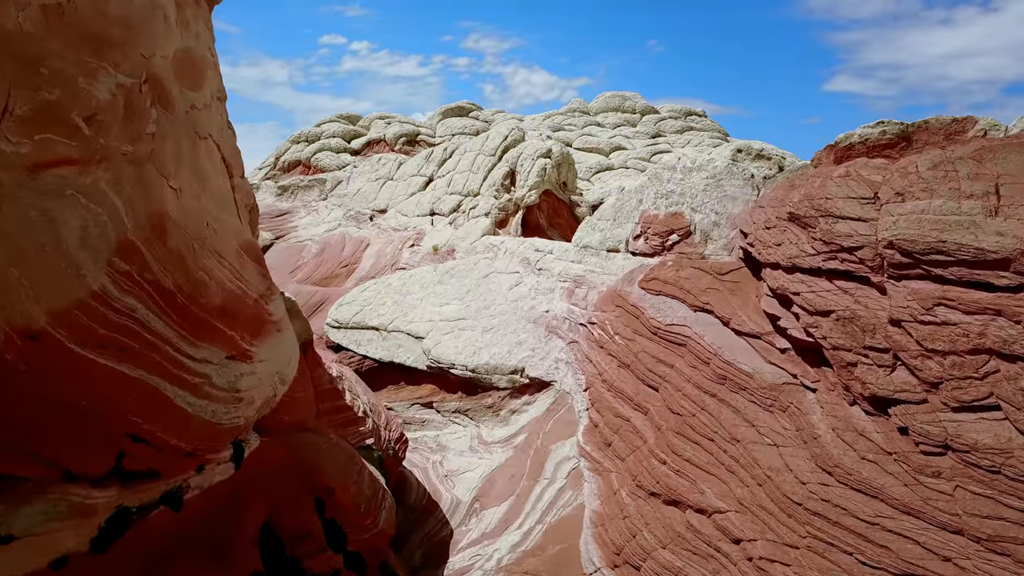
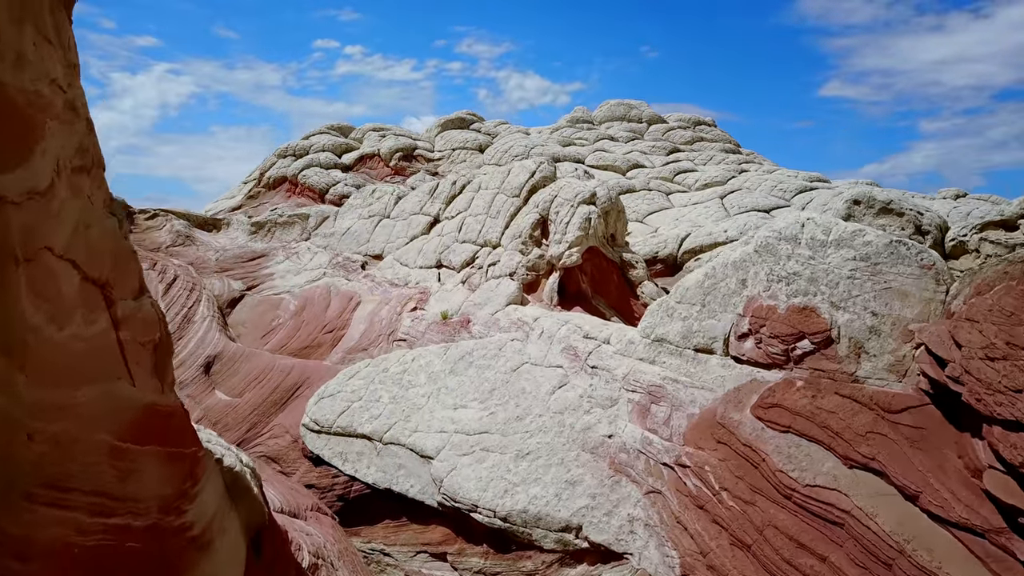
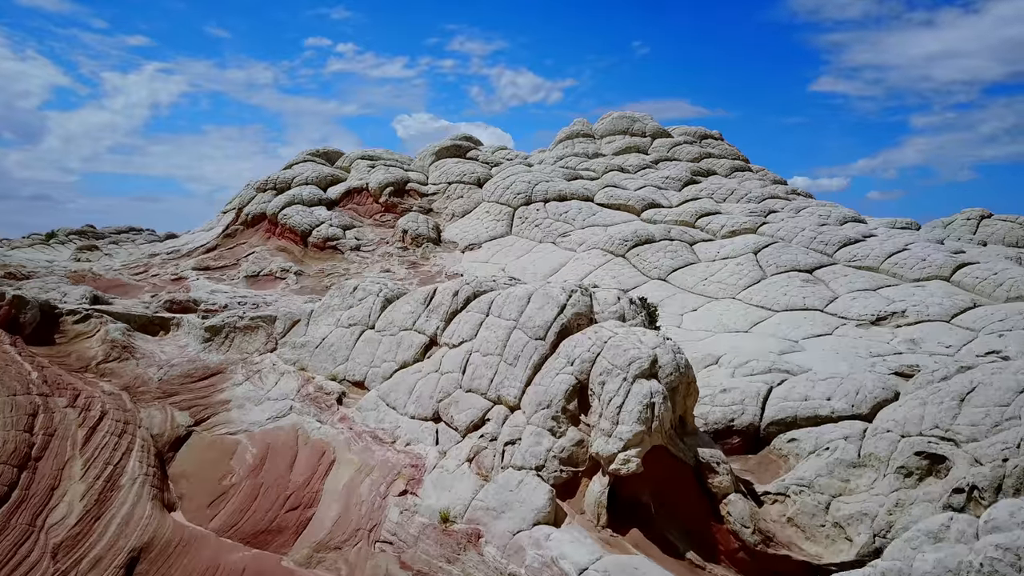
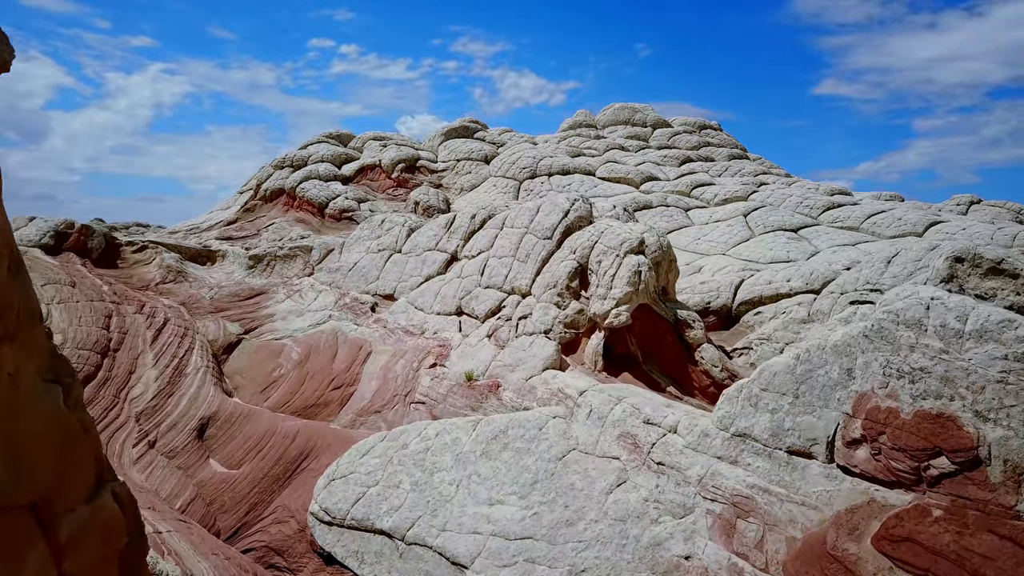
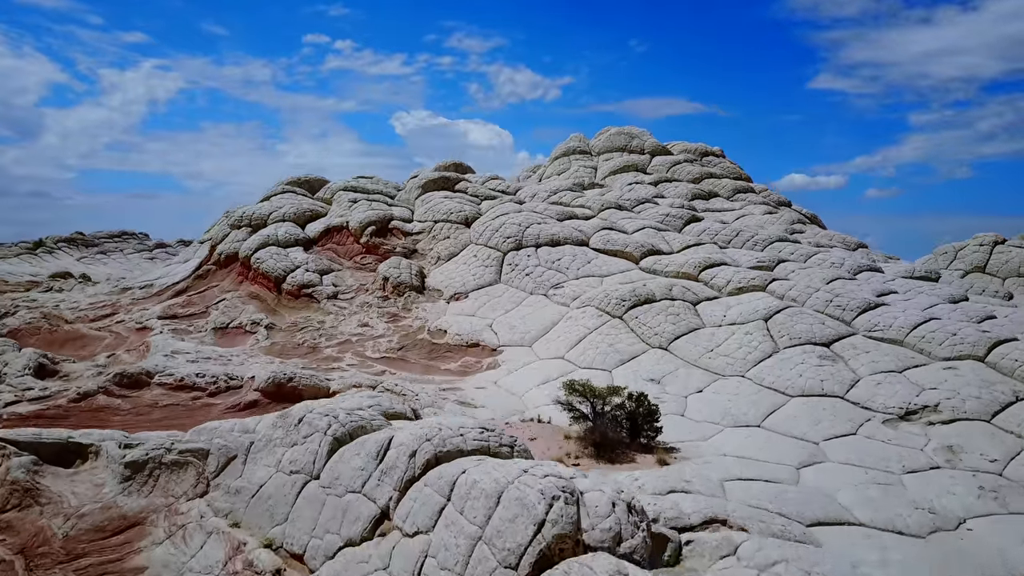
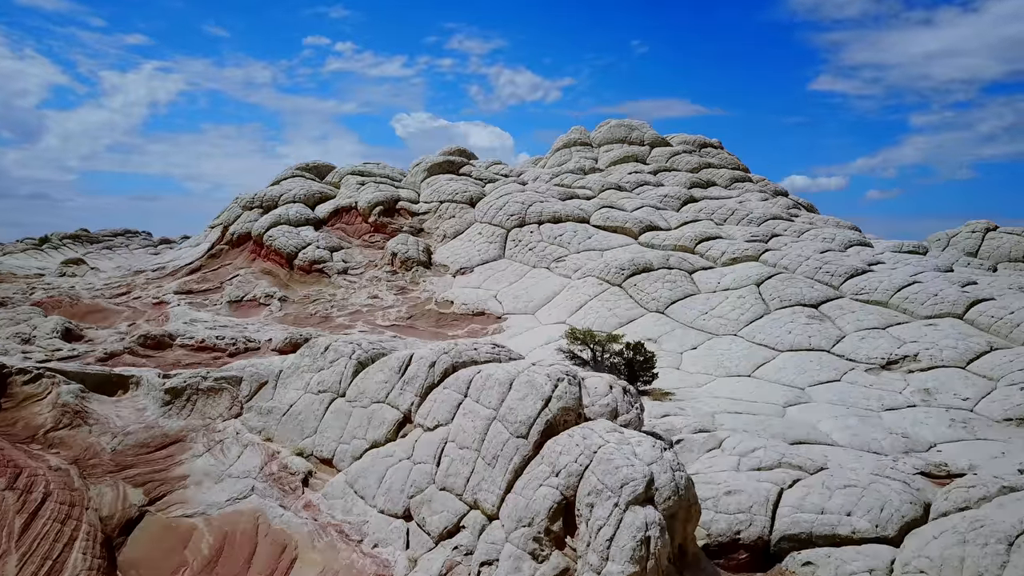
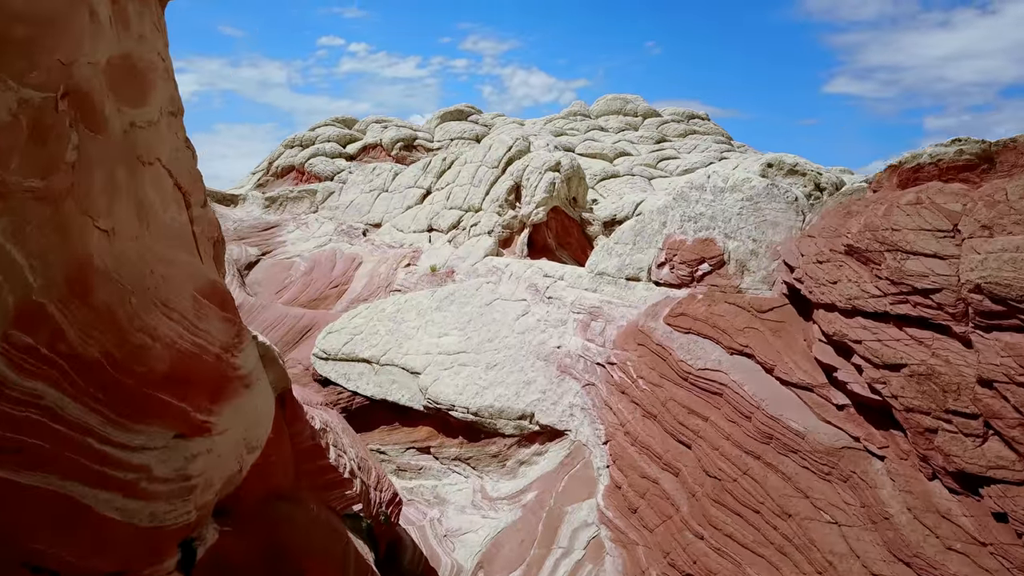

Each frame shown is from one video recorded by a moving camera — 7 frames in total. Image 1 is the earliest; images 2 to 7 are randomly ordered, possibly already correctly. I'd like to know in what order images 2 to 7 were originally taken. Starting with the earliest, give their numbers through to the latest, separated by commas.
7, 2, 4, 3, 6, 5
